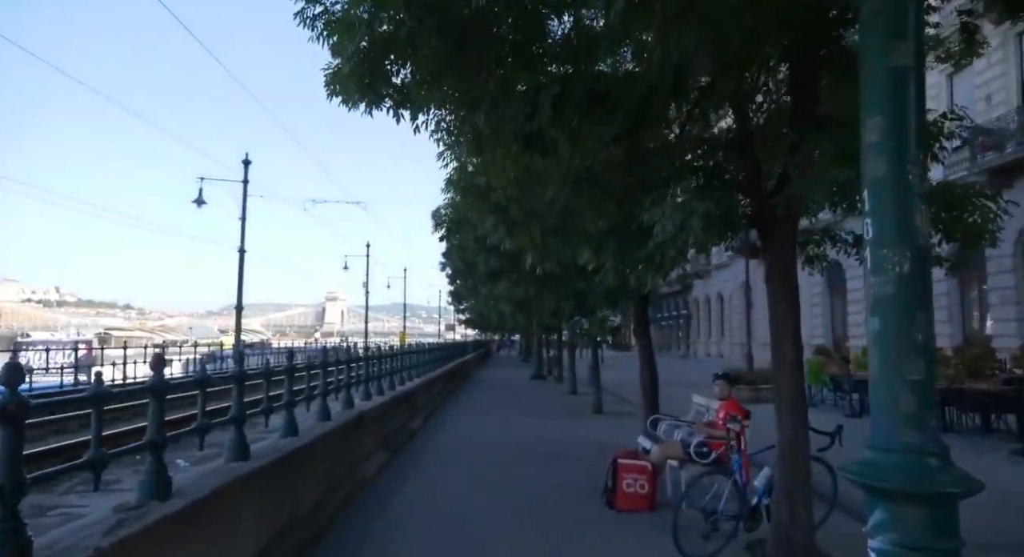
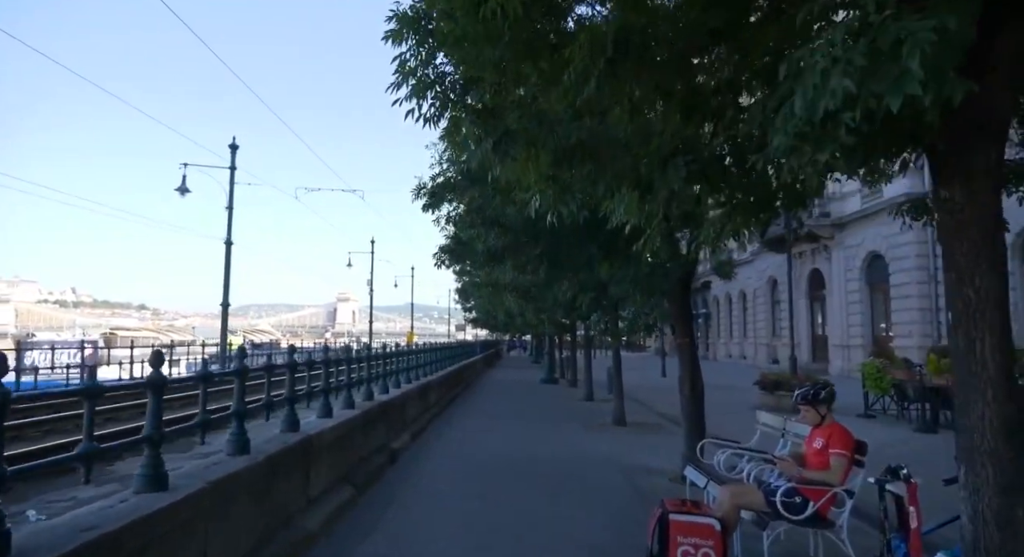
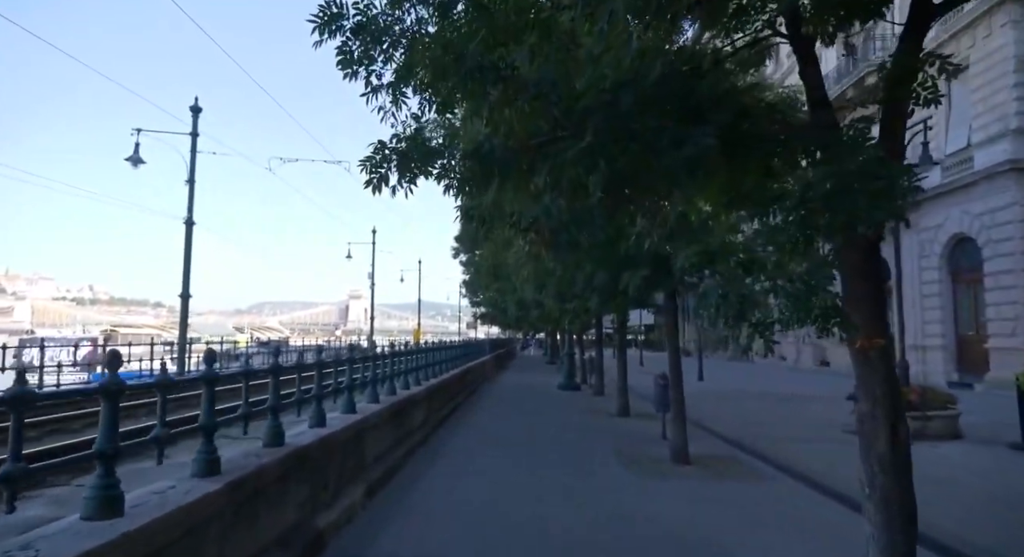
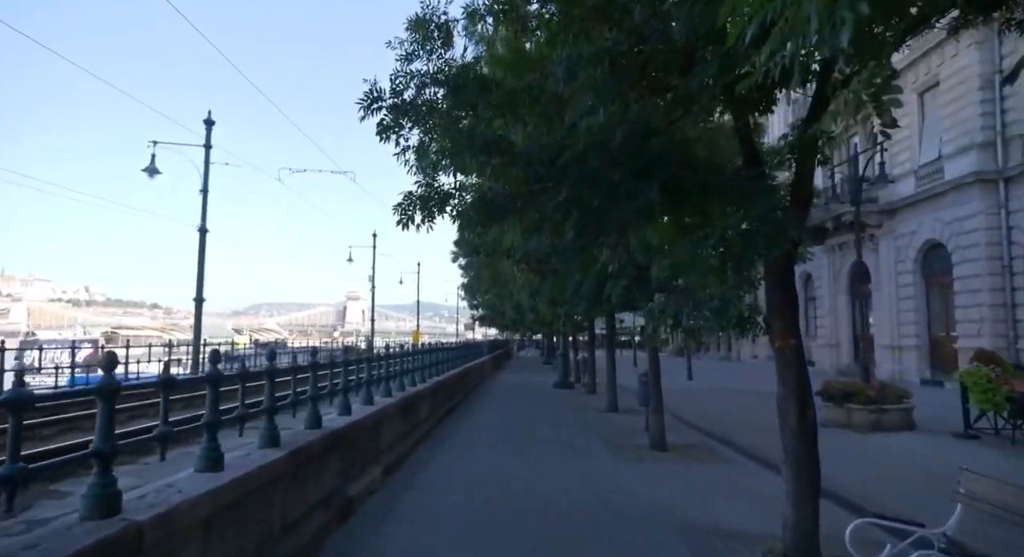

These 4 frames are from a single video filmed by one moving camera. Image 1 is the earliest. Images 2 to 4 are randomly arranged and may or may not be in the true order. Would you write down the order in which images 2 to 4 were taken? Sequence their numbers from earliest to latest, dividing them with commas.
2, 4, 3
